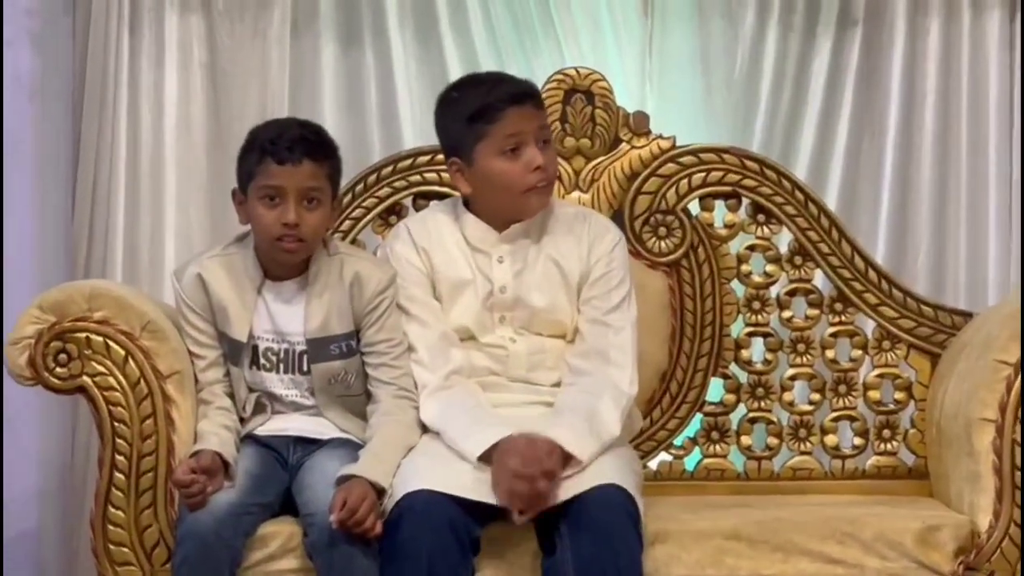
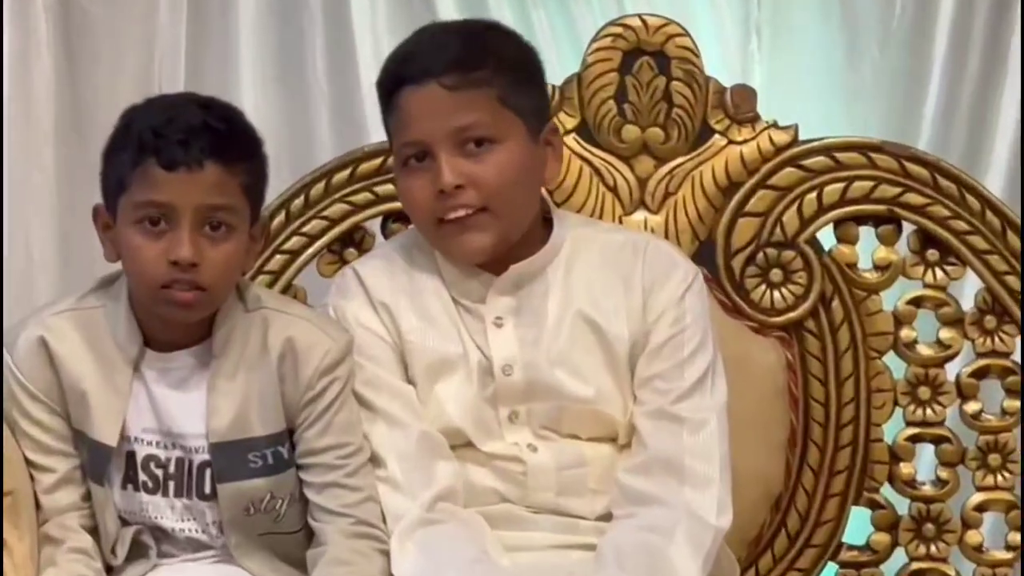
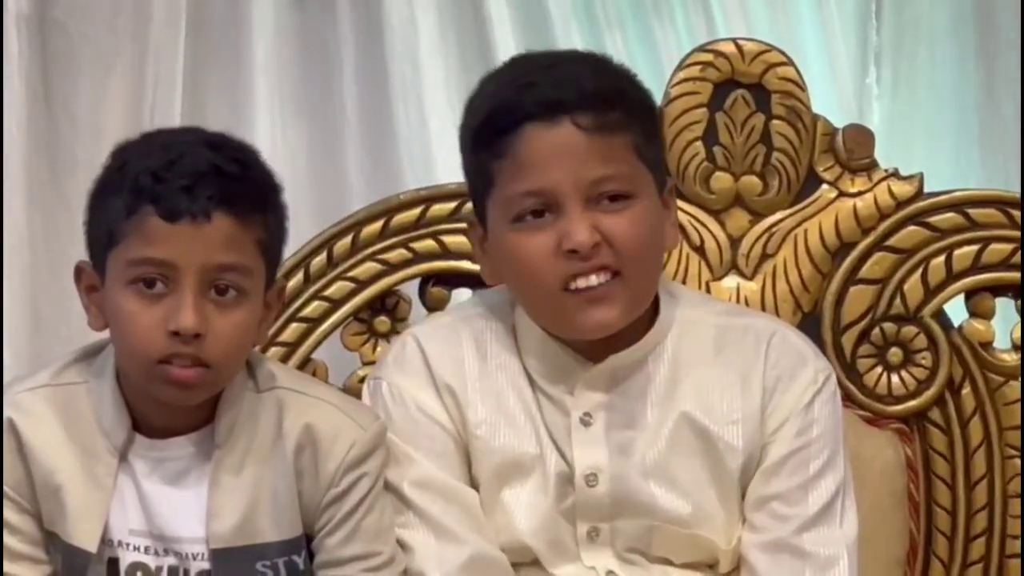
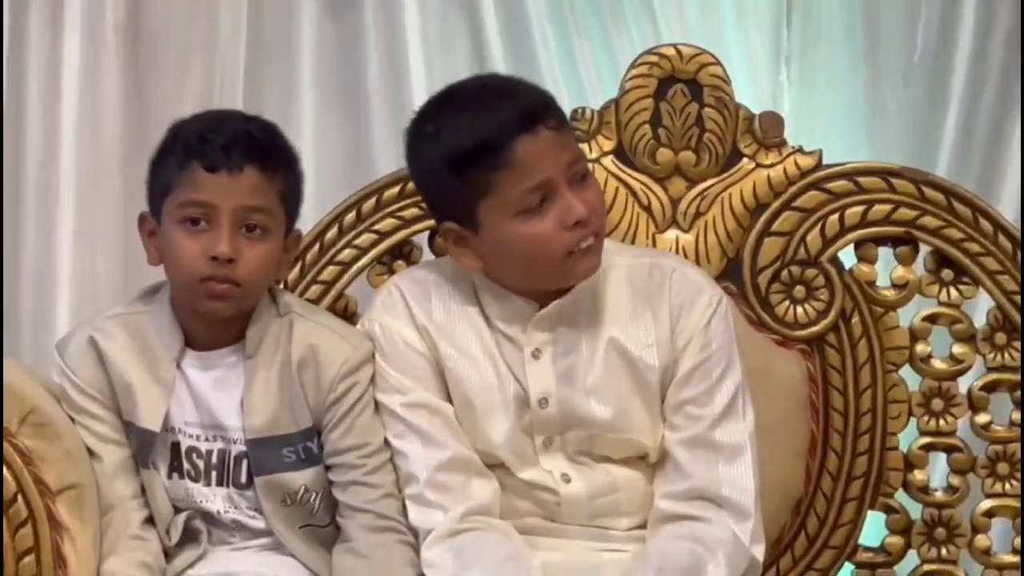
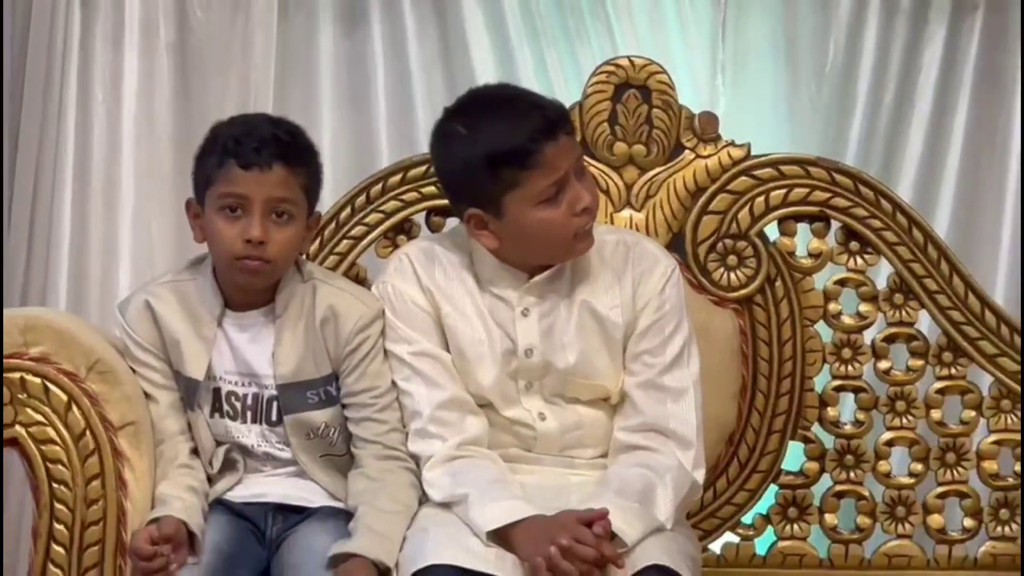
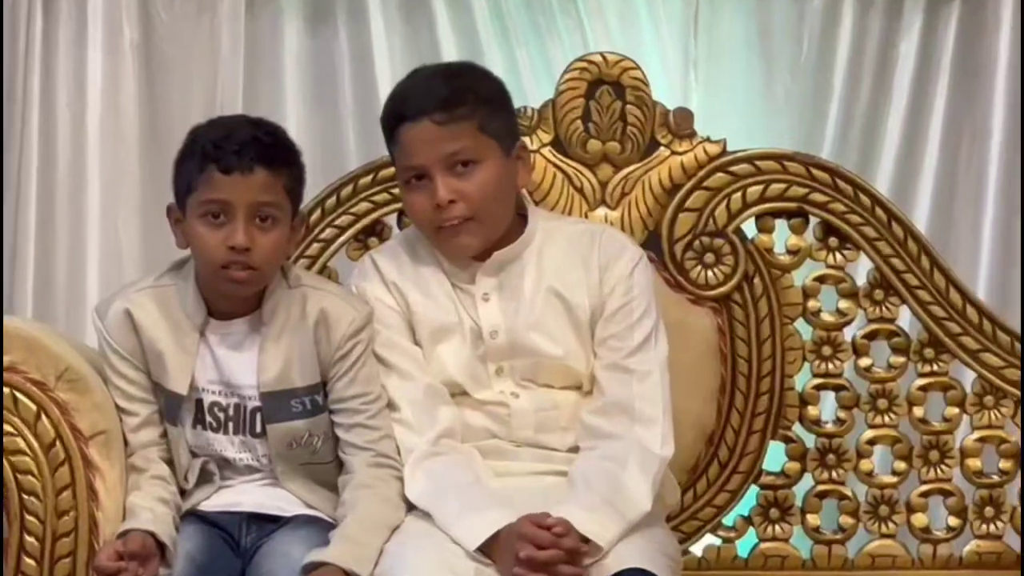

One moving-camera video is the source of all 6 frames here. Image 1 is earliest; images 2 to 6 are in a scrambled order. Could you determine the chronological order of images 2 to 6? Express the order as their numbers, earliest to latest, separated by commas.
6, 2, 3, 4, 5
